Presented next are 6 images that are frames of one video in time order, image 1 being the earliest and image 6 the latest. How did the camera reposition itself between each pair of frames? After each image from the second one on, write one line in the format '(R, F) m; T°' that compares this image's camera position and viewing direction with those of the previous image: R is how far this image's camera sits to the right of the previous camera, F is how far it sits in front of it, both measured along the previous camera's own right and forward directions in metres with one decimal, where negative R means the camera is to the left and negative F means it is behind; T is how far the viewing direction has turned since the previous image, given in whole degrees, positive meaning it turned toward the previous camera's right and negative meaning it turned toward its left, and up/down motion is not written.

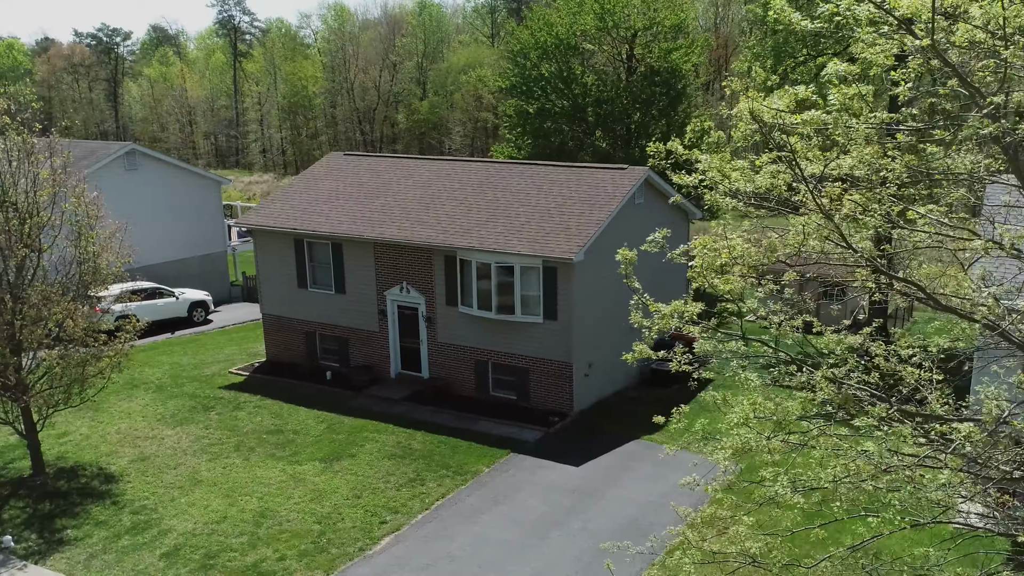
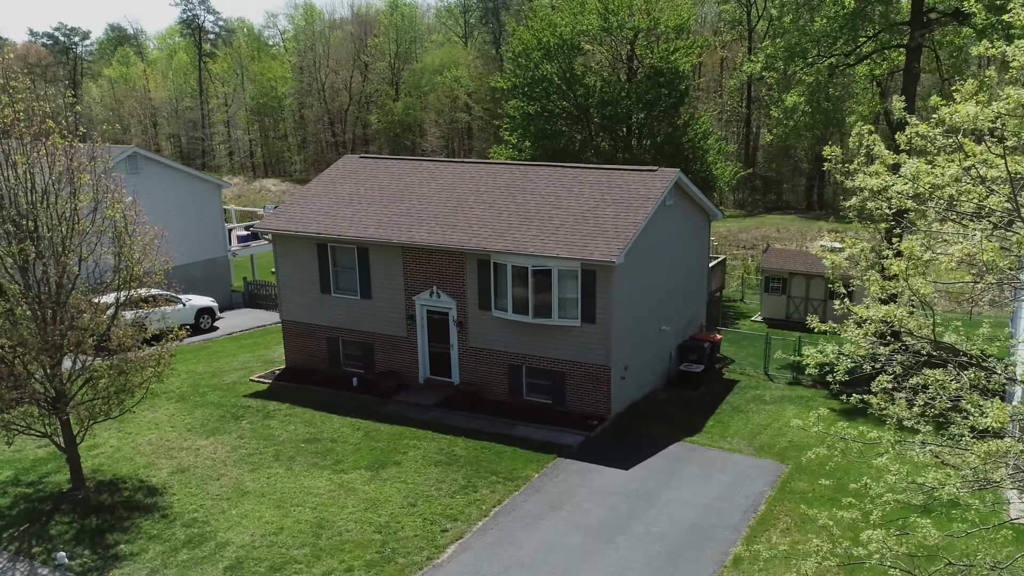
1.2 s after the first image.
(-1.4, +0.1) m; +2°
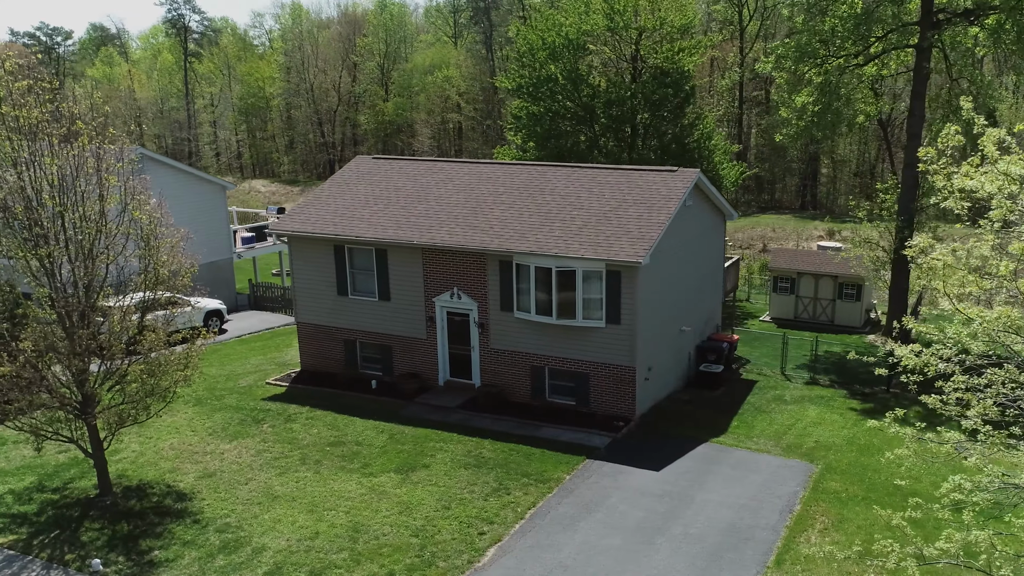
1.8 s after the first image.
(-0.8, +0.1) m; +1°
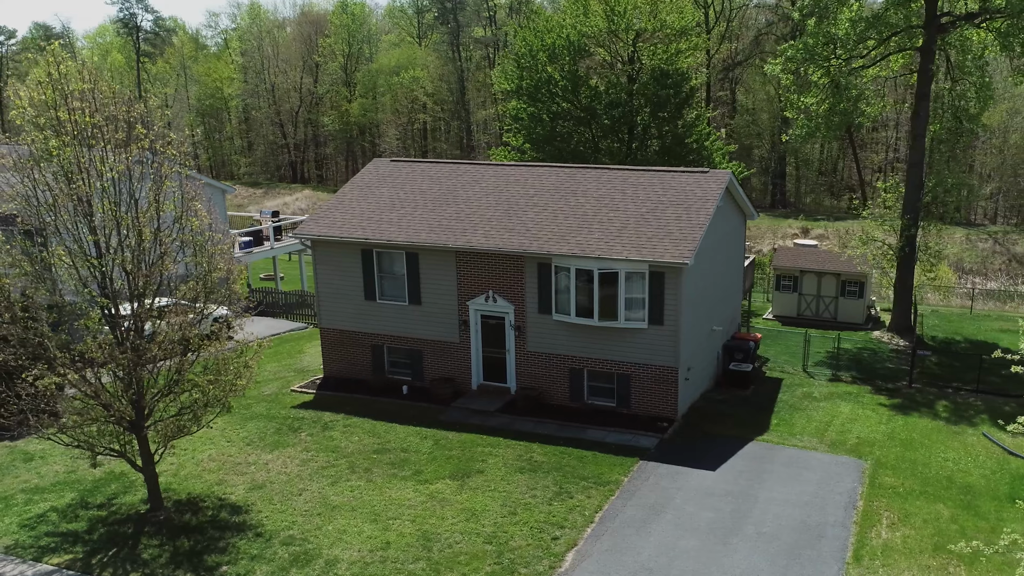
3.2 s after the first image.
(-1.7, +0.1) m; +3°
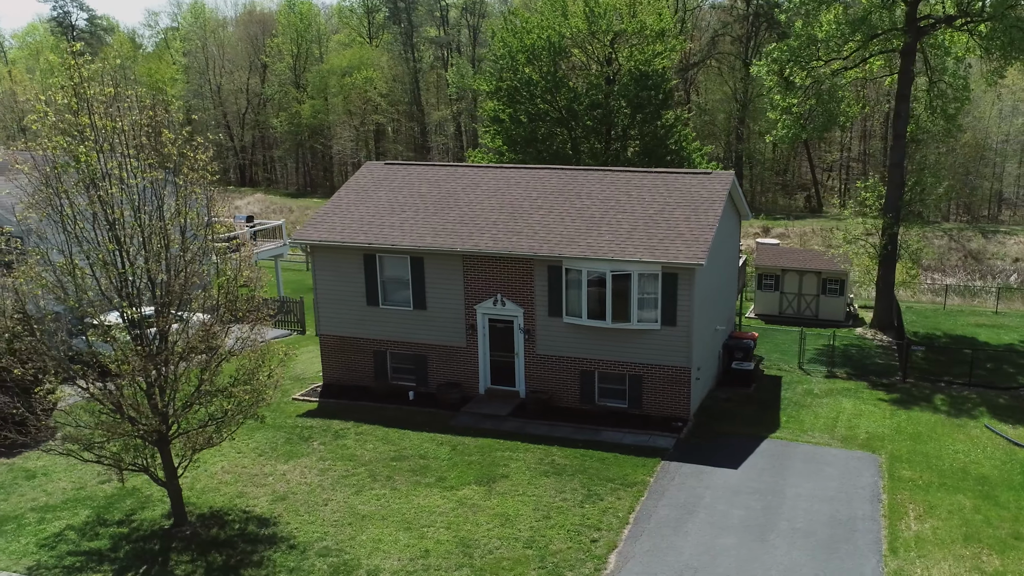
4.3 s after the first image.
(-1.3, 0.0) m; +3°
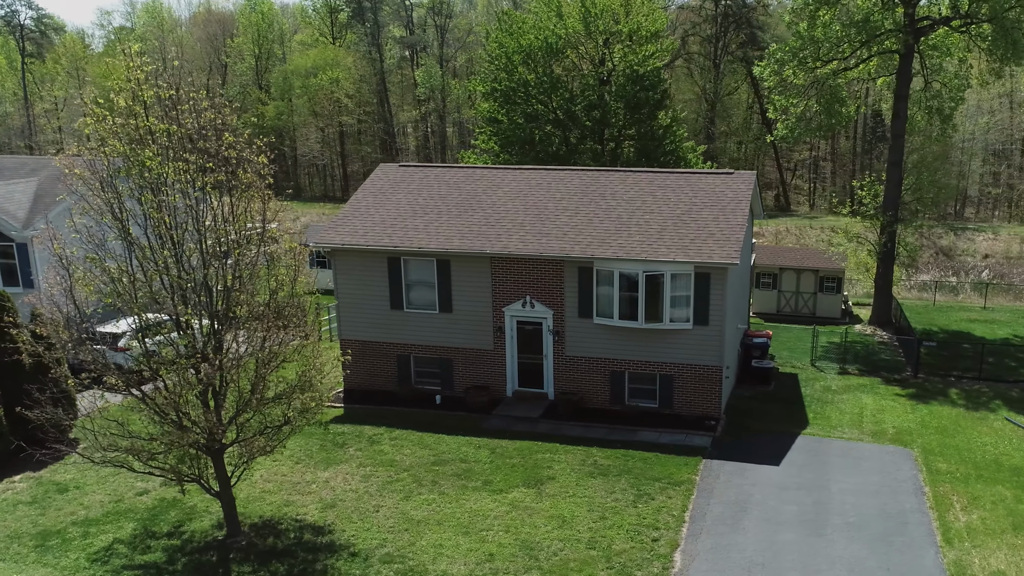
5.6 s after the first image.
(-1.5, 0.0) m; +3°
